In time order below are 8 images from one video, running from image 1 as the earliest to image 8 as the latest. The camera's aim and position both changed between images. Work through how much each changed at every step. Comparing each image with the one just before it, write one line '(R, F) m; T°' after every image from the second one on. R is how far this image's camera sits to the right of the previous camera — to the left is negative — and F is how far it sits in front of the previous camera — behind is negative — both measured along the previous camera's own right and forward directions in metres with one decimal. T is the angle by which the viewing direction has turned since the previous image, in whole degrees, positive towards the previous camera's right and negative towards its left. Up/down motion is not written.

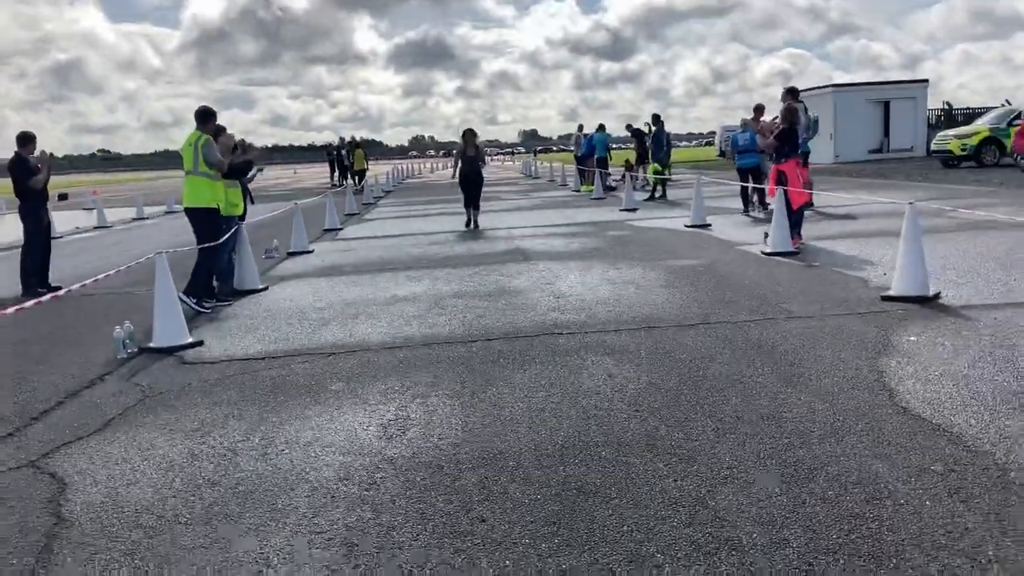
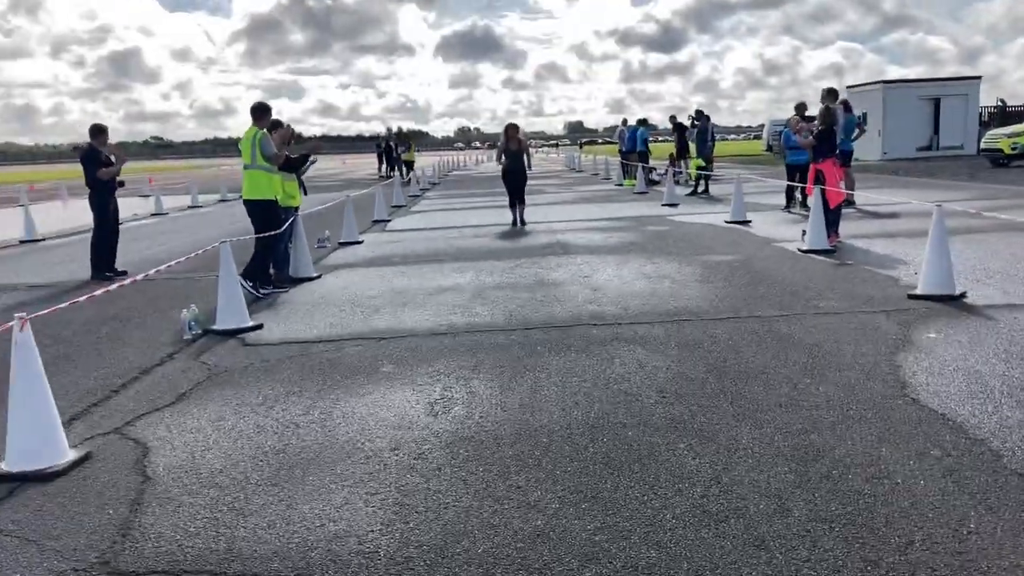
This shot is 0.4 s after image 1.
(0.0, -0.4) m; -3°
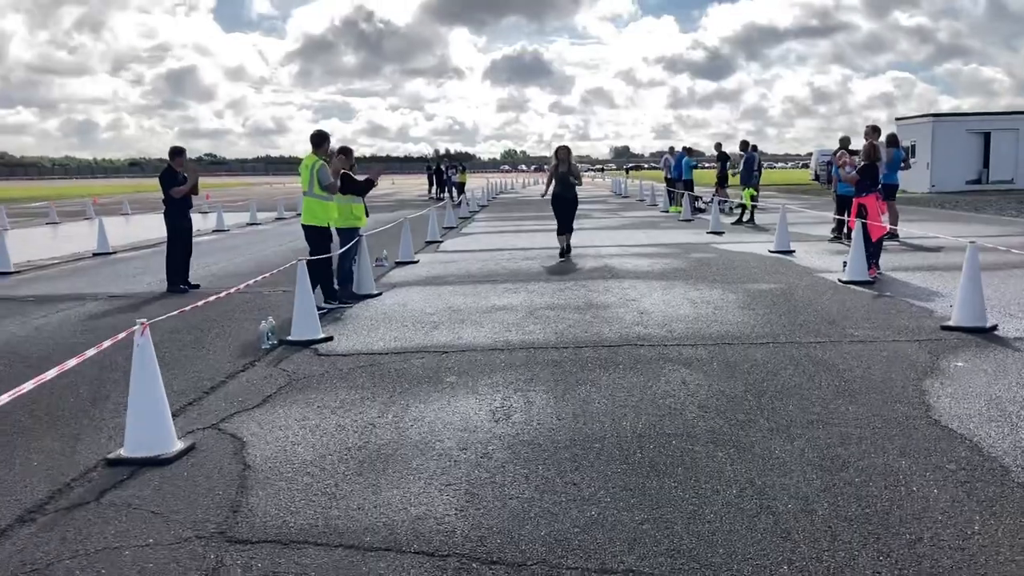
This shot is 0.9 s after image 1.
(-0.1, -0.5) m; -3°
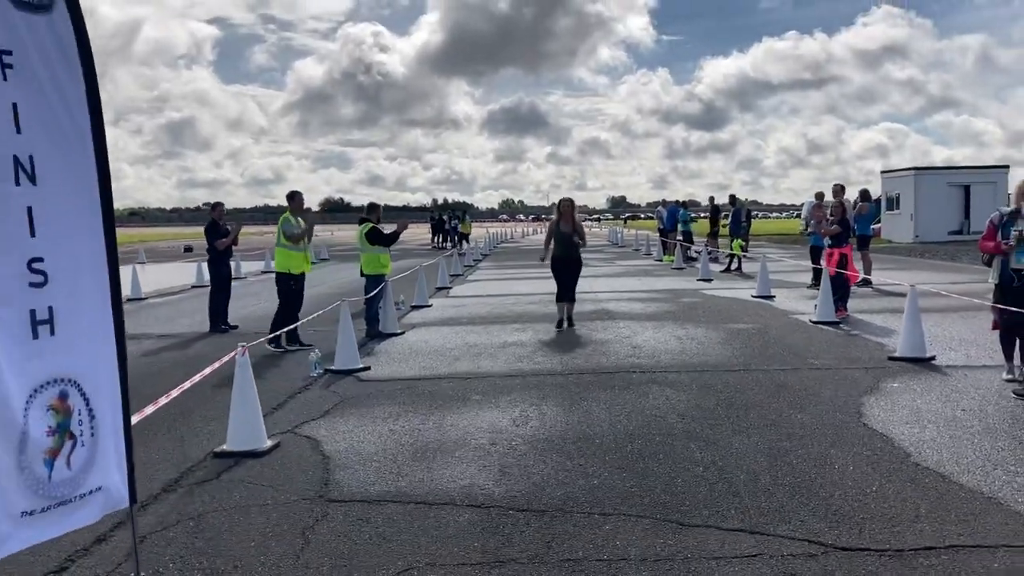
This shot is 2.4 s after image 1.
(-0.1, -1.4) m; 0°
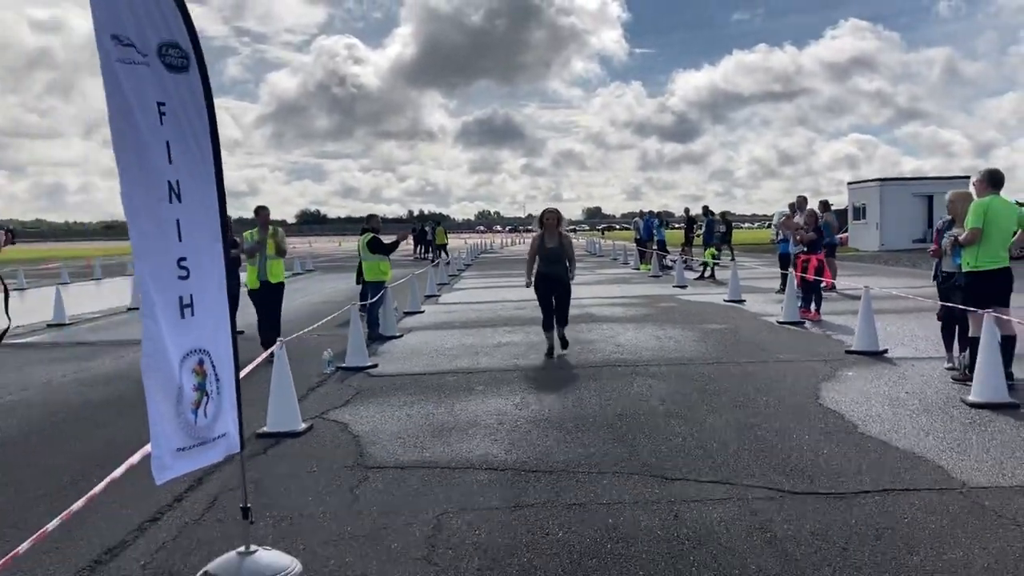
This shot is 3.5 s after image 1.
(-0.2, -0.9) m; +2°
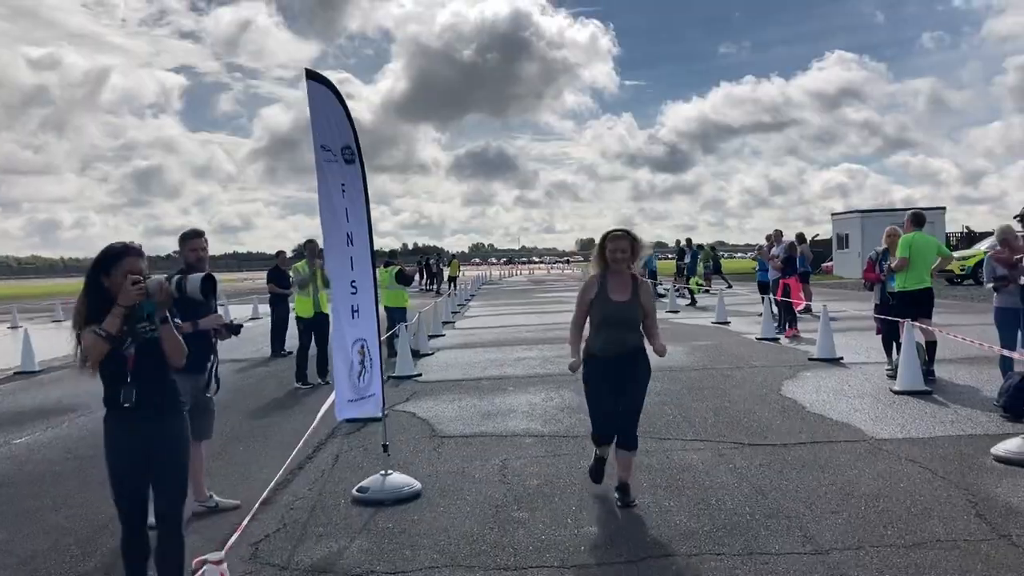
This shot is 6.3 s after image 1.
(-0.4, -2.1) m; 0°
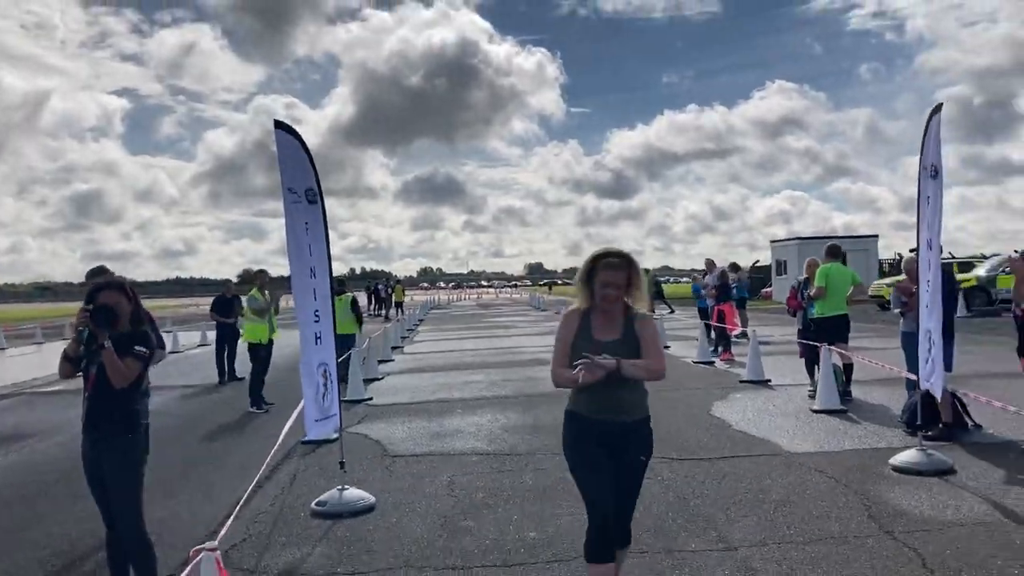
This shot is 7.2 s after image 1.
(0.0, -0.6) m; +3°
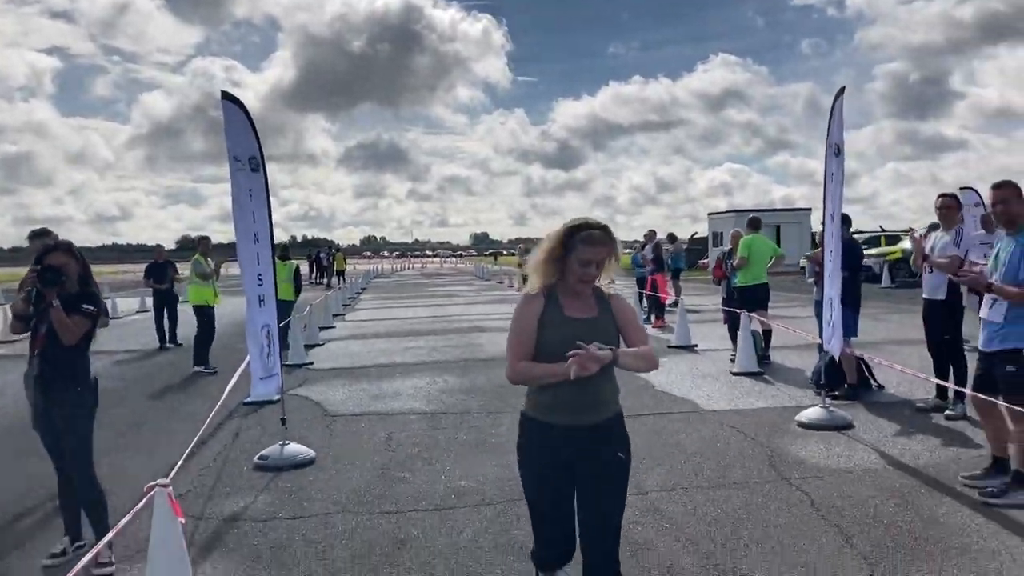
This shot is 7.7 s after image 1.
(+0.1, -0.4) m; +4°
